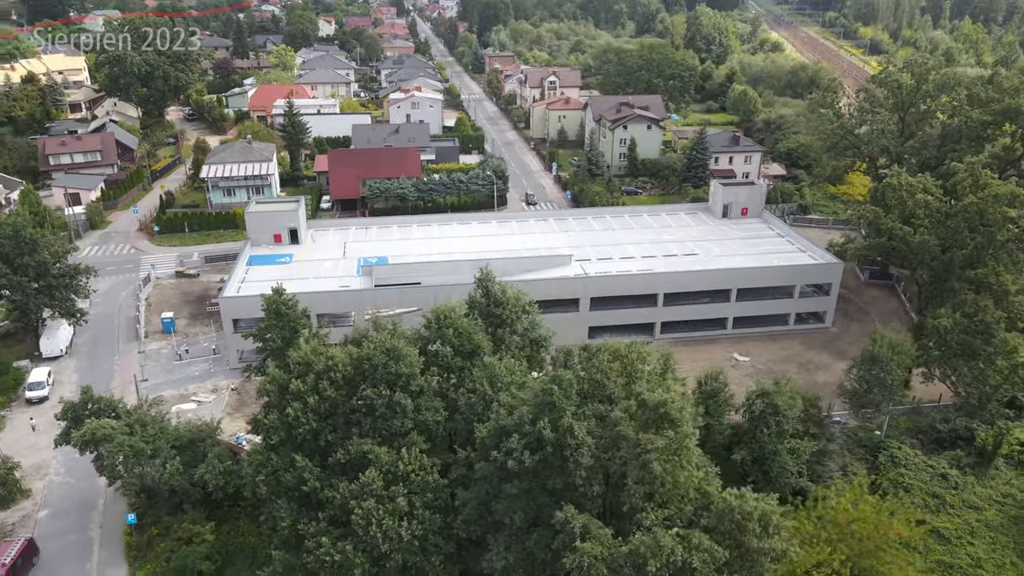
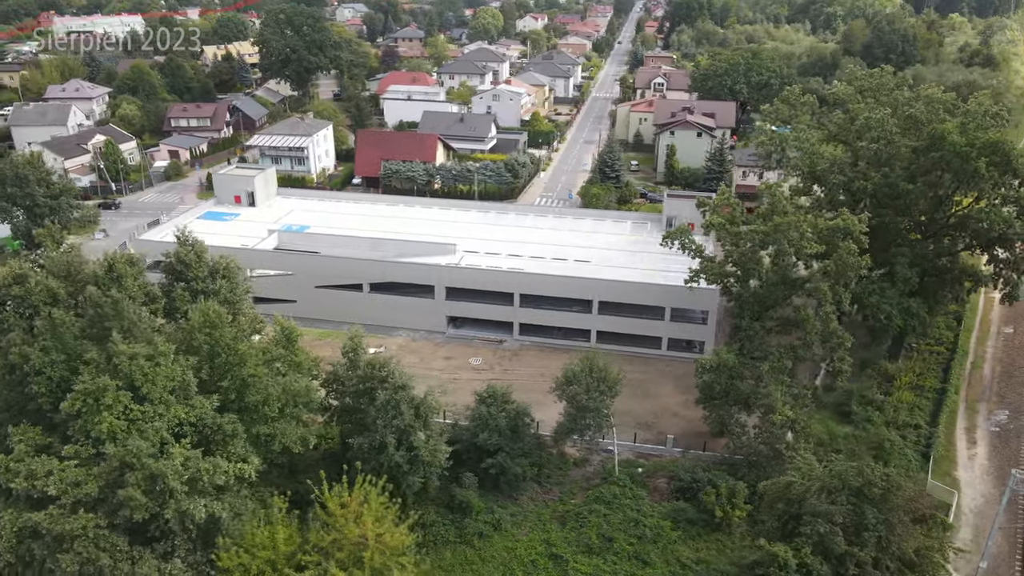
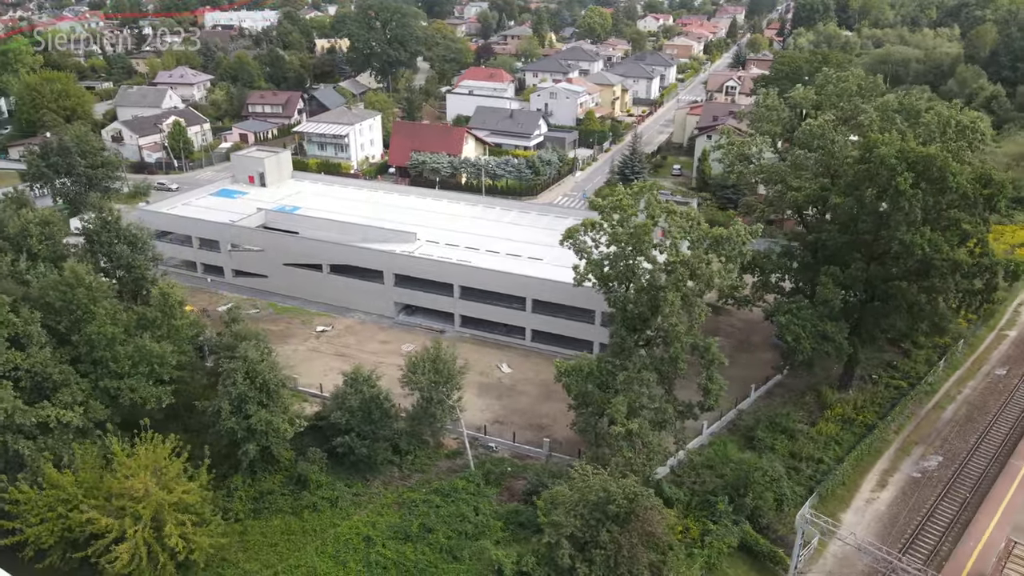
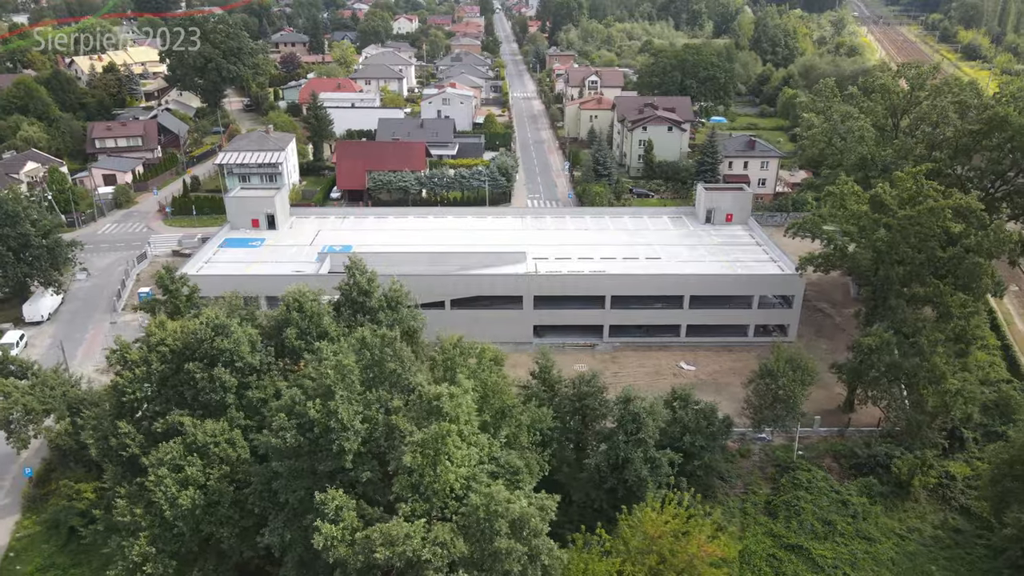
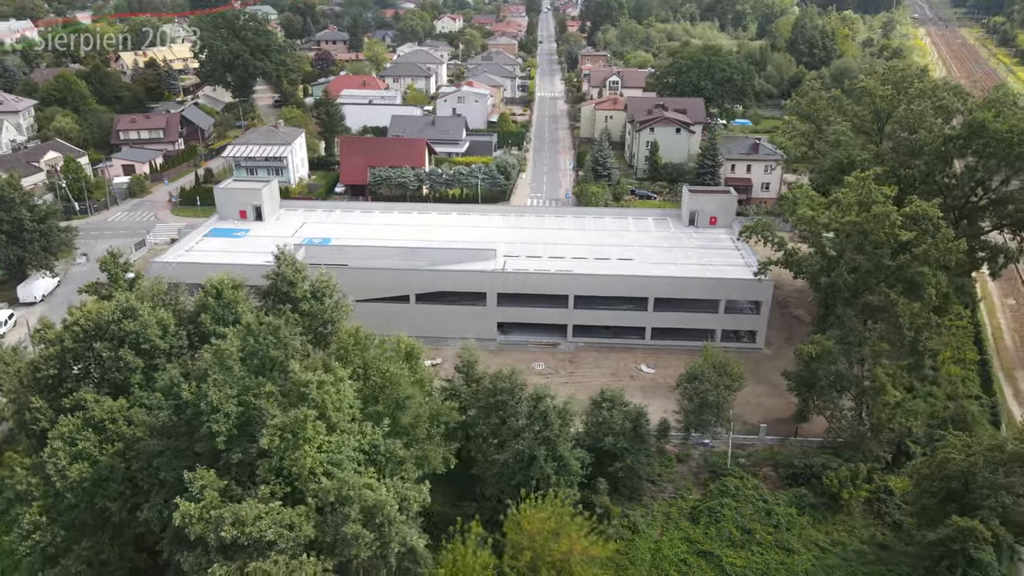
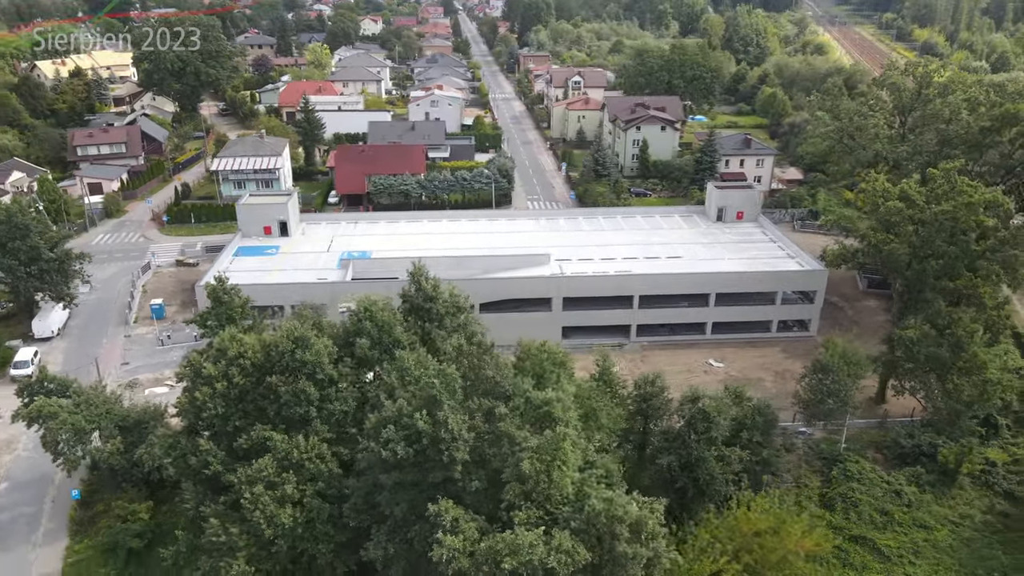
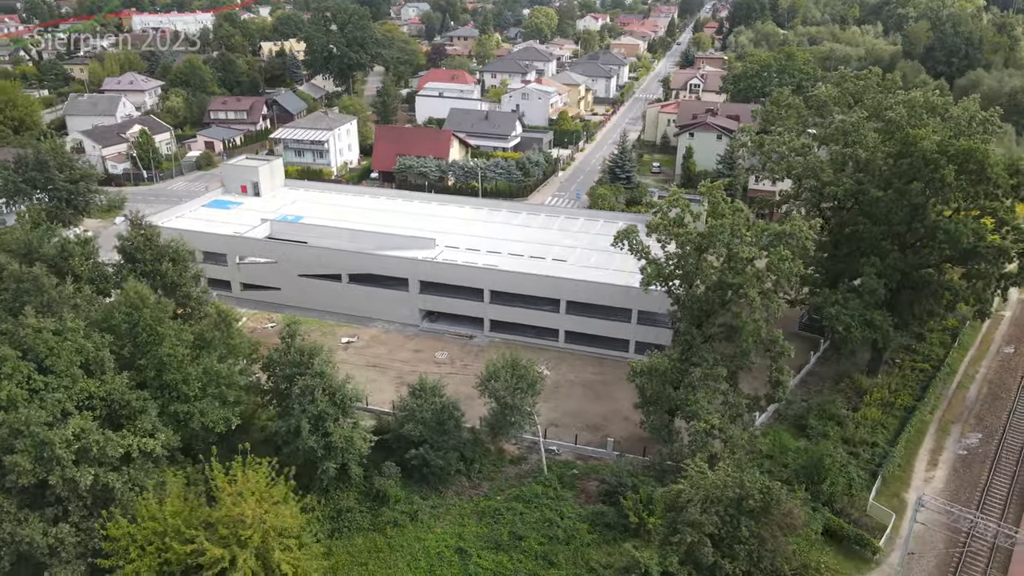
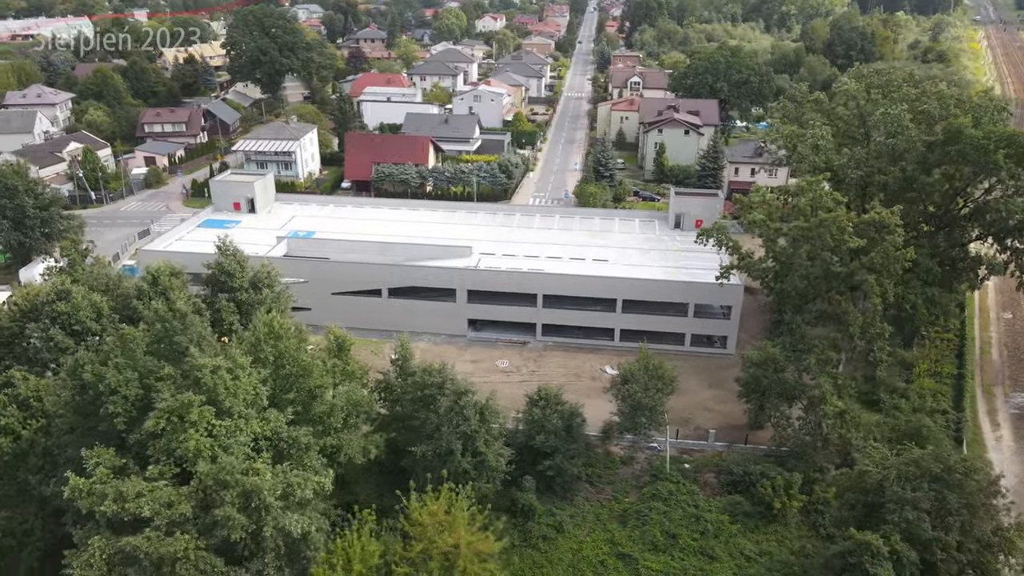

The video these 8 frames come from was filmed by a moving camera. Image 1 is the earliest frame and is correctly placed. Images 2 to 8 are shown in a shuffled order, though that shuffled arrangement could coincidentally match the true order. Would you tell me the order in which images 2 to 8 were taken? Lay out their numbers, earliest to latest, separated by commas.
6, 4, 5, 8, 2, 7, 3
